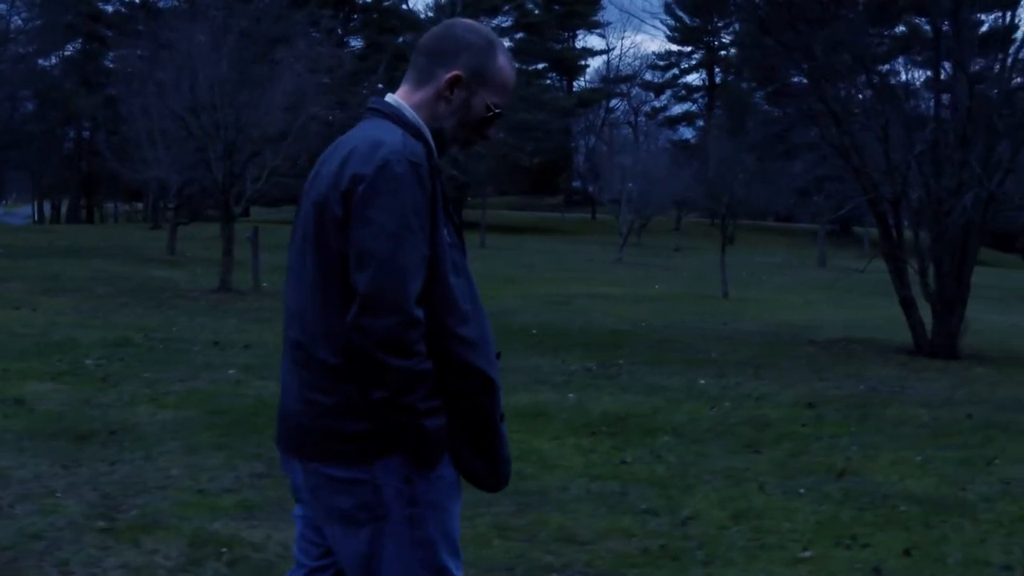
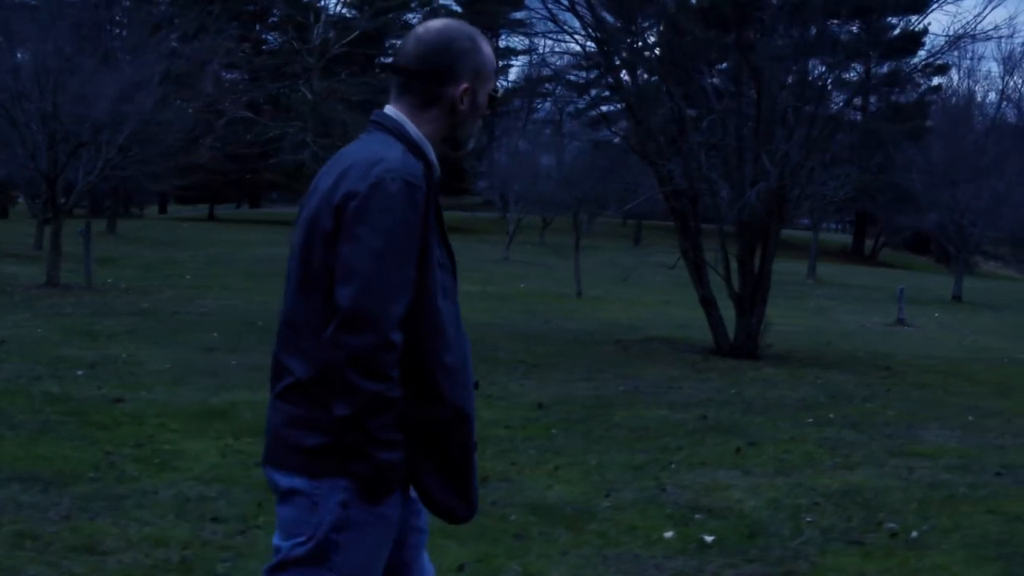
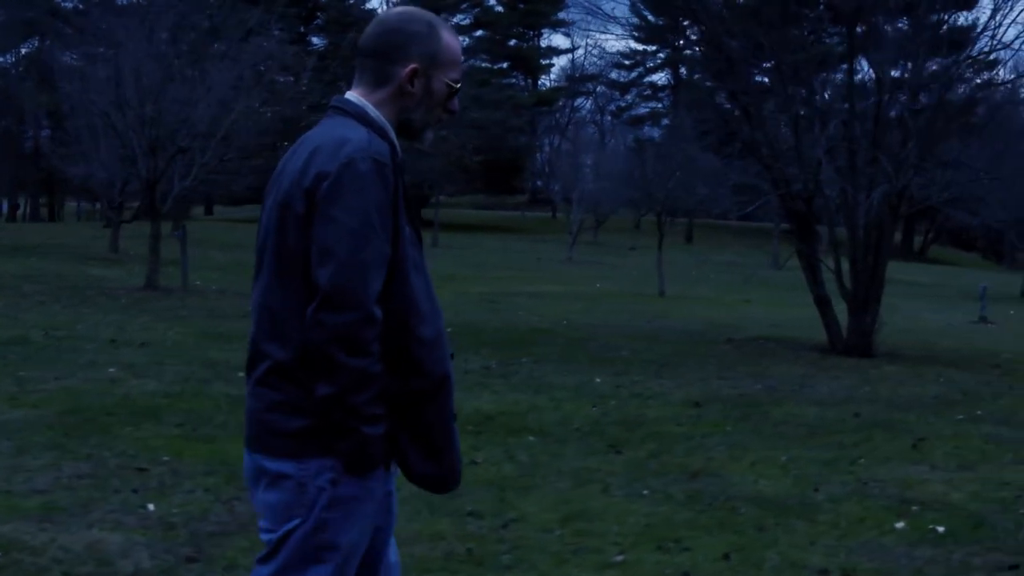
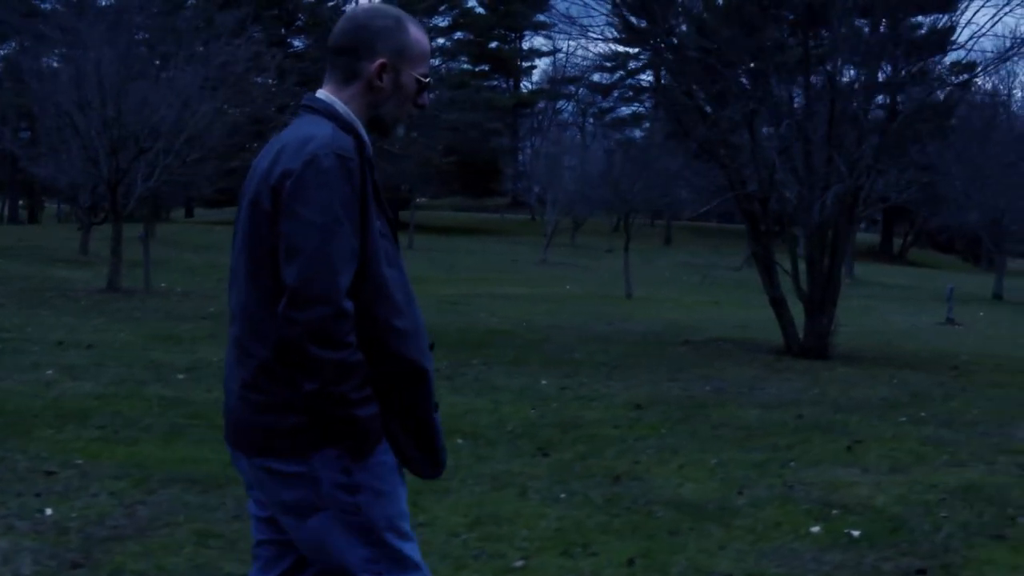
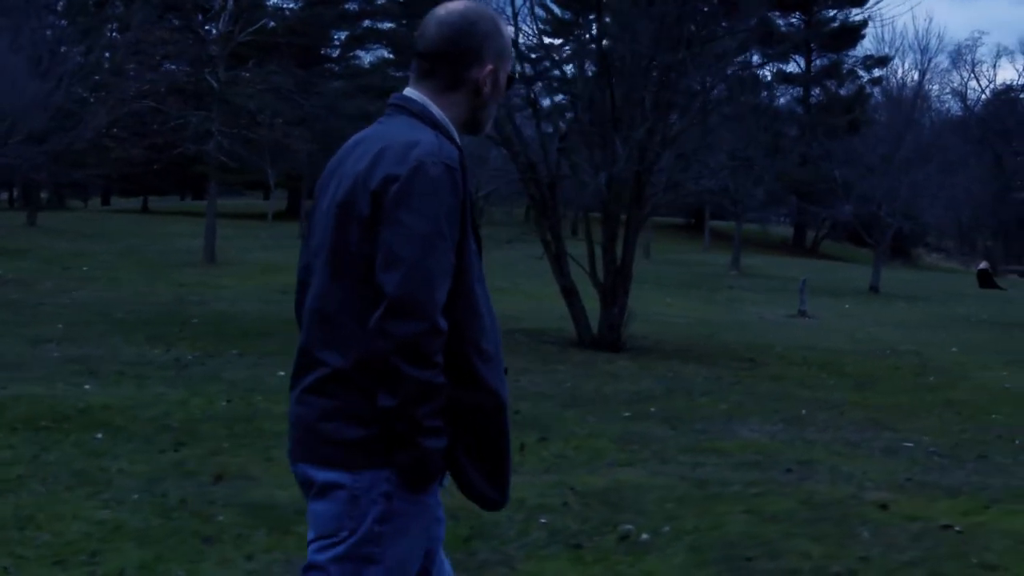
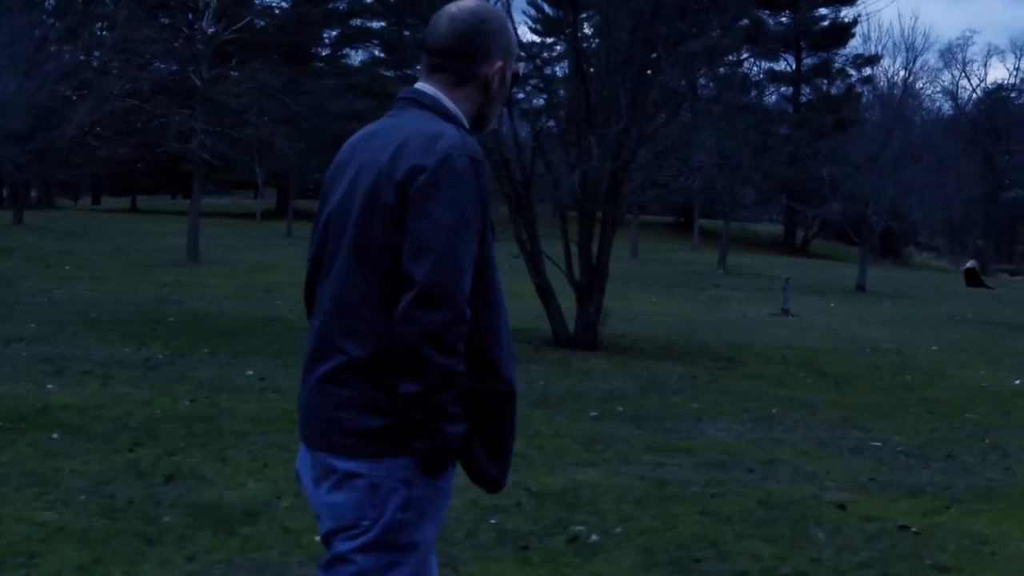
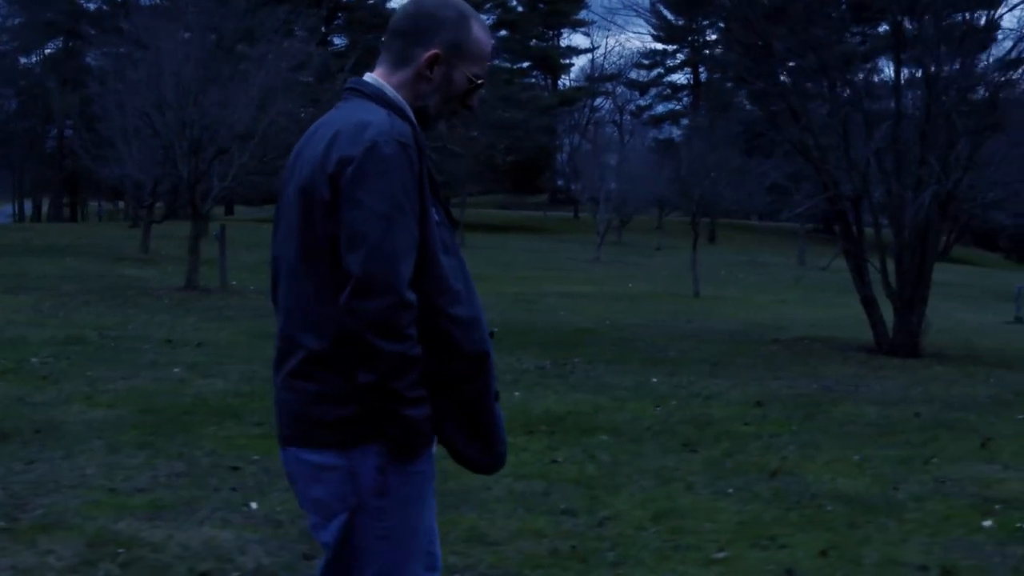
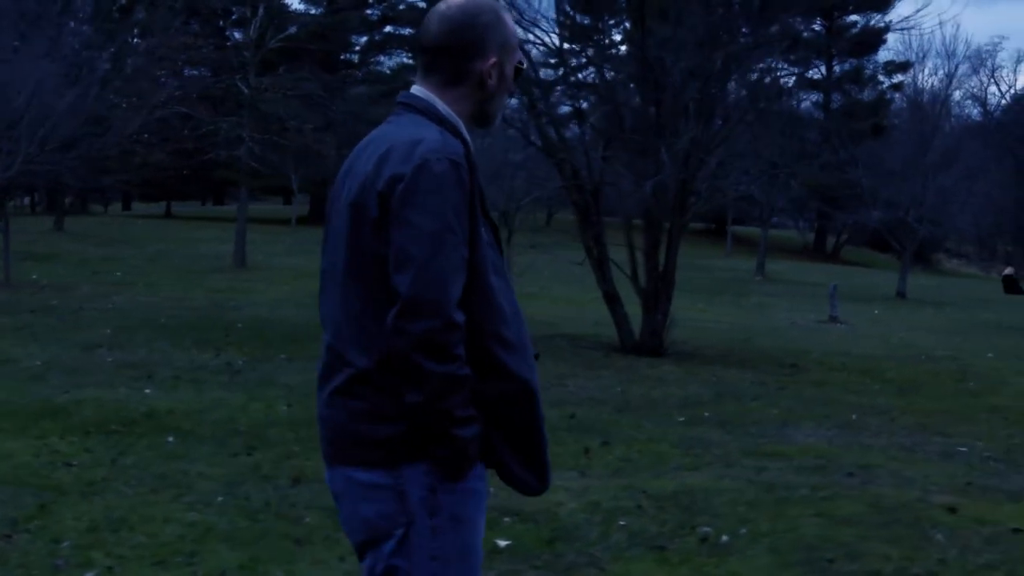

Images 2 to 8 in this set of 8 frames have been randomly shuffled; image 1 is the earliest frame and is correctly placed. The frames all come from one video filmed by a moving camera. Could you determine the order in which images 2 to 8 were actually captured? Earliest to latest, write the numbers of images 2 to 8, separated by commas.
7, 3, 4, 2, 8, 5, 6
